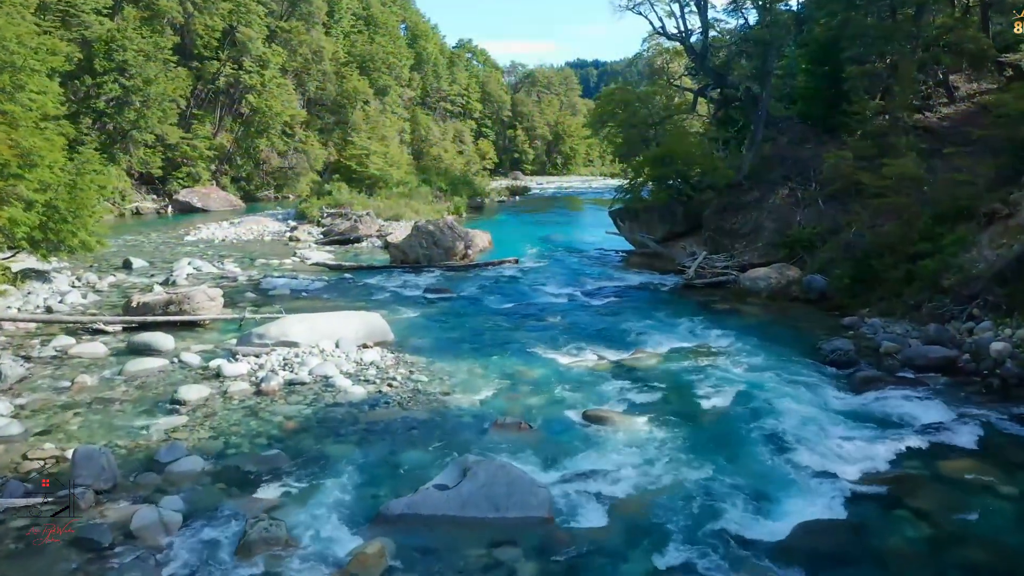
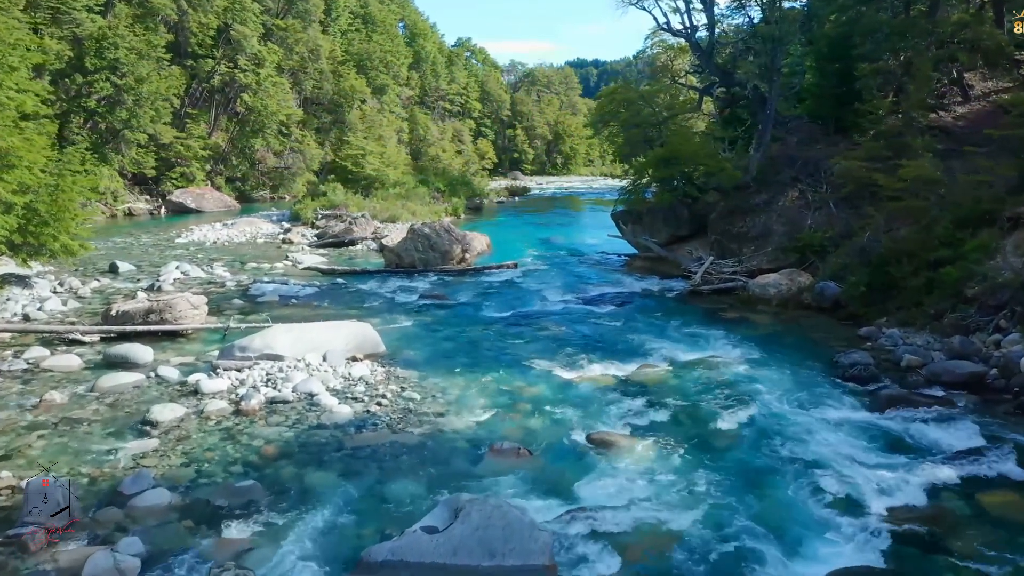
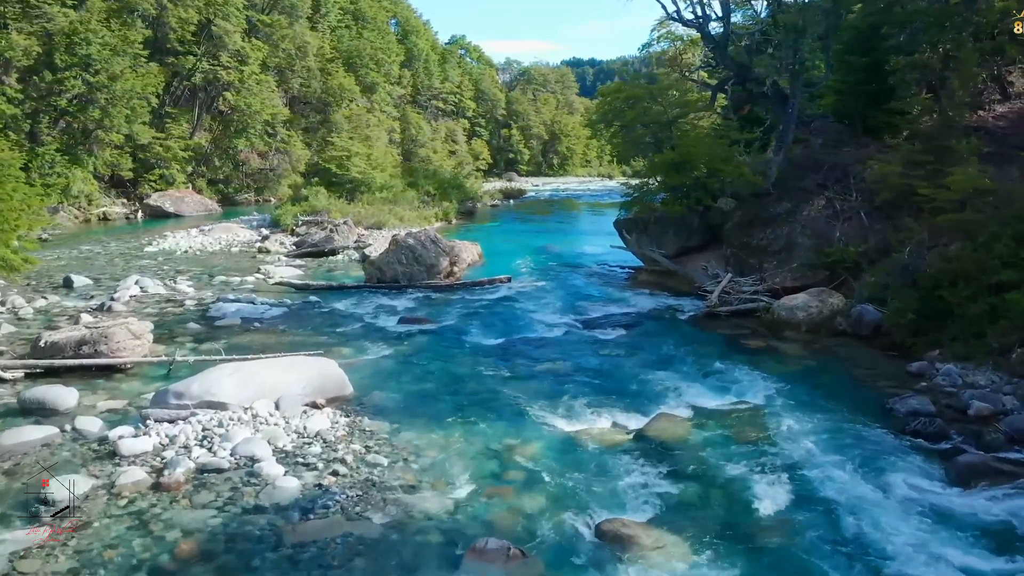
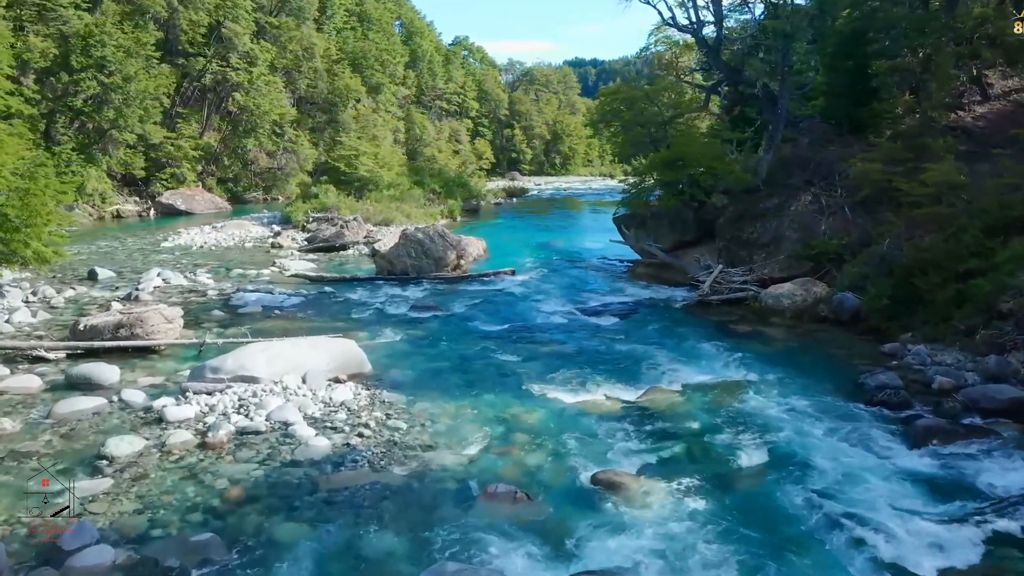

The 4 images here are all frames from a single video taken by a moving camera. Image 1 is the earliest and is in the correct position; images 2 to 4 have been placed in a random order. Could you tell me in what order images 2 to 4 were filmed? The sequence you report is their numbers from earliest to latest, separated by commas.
2, 4, 3
